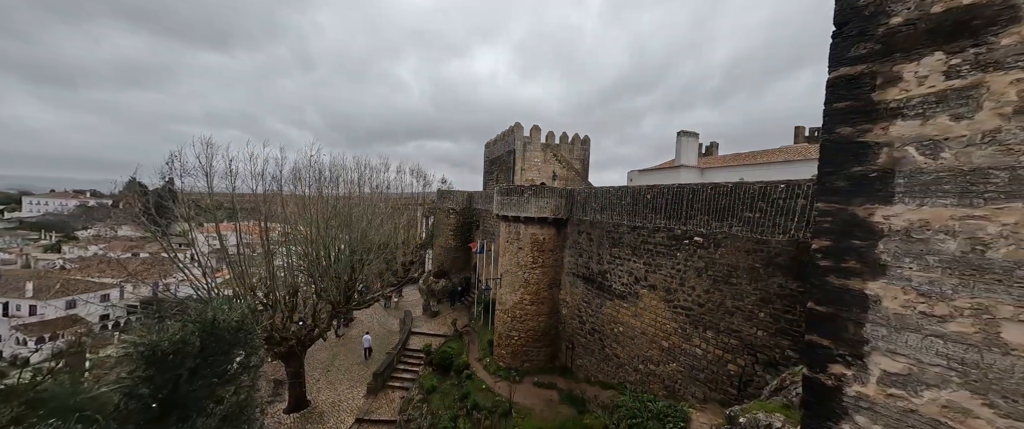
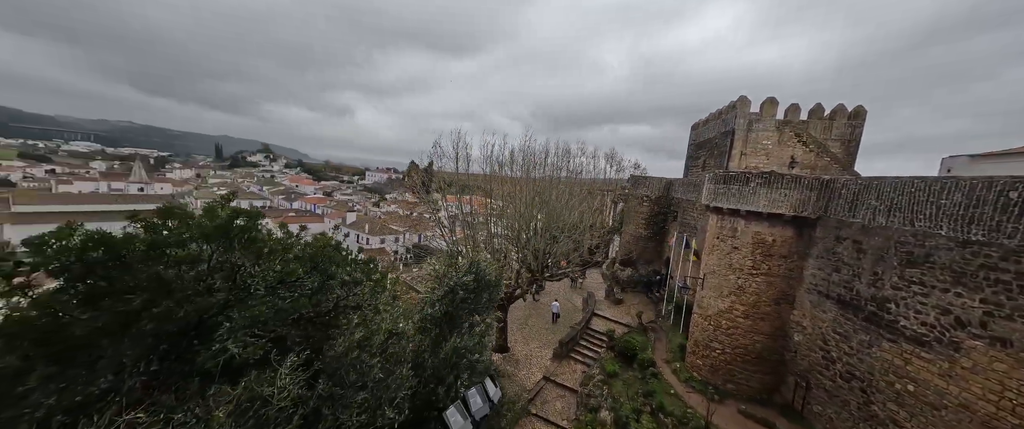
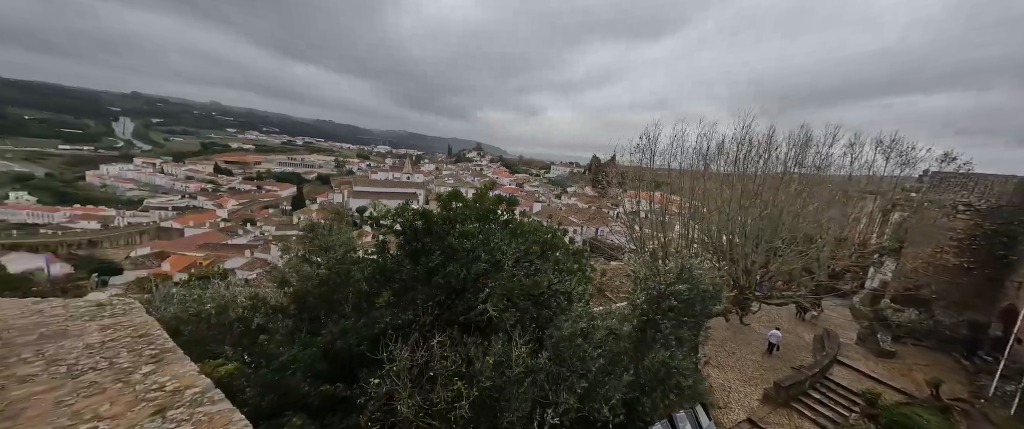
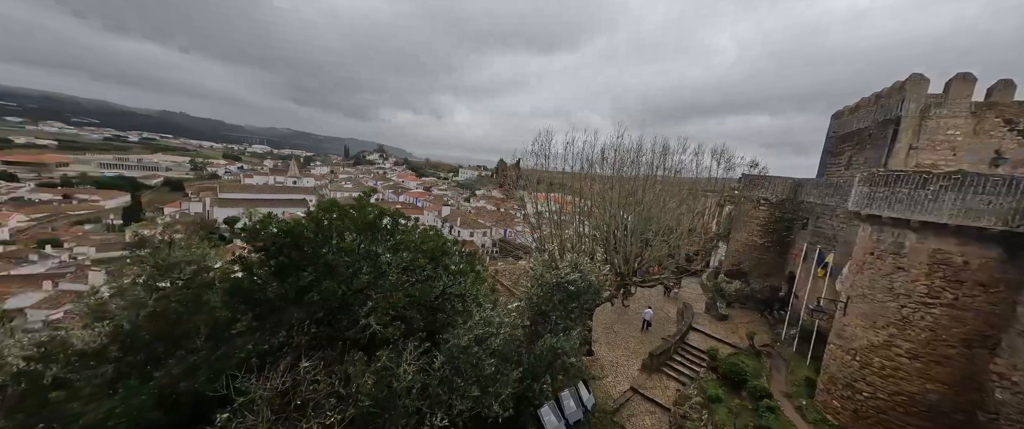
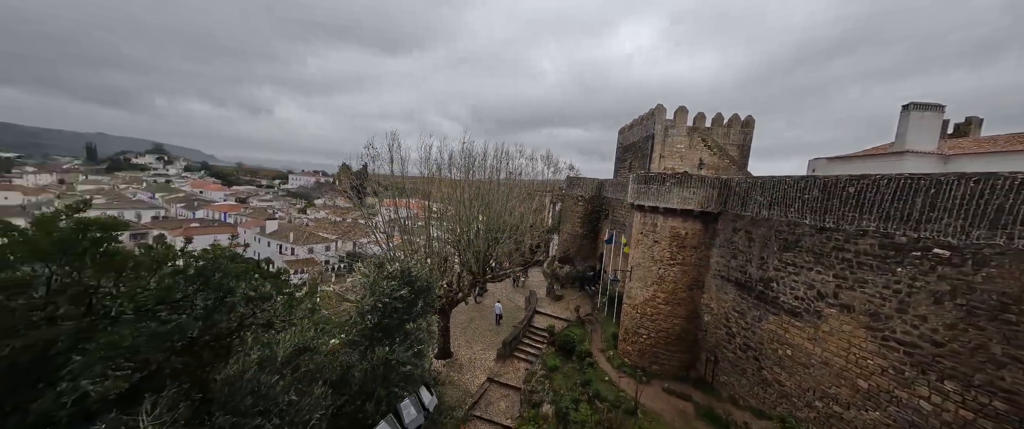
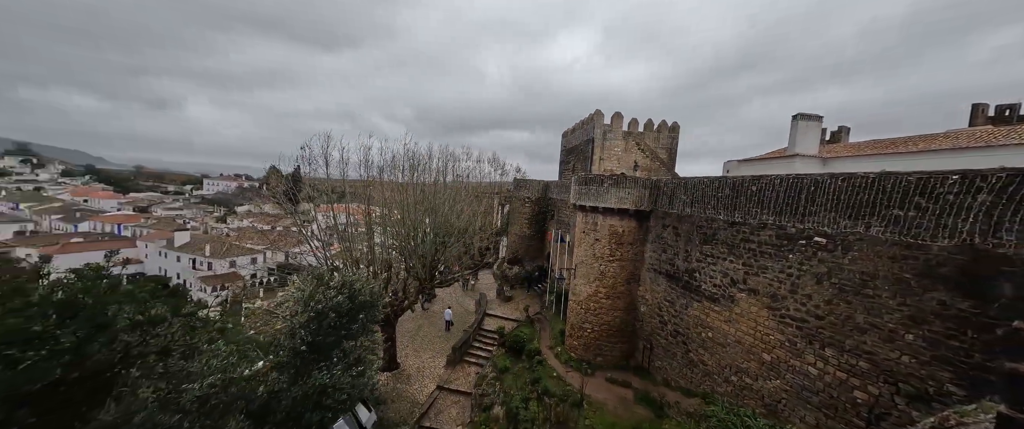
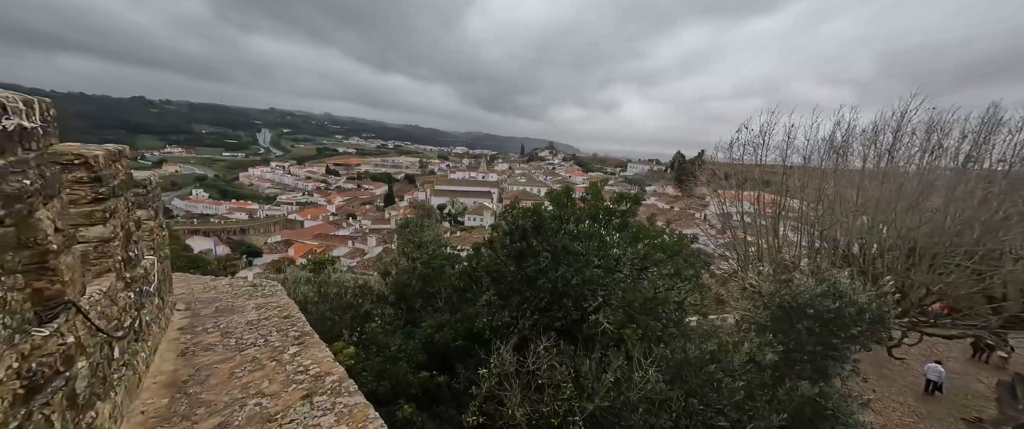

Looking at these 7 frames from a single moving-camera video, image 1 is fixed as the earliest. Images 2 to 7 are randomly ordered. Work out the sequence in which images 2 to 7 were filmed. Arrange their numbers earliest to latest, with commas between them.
6, 5, 2, 4, 3, 7
